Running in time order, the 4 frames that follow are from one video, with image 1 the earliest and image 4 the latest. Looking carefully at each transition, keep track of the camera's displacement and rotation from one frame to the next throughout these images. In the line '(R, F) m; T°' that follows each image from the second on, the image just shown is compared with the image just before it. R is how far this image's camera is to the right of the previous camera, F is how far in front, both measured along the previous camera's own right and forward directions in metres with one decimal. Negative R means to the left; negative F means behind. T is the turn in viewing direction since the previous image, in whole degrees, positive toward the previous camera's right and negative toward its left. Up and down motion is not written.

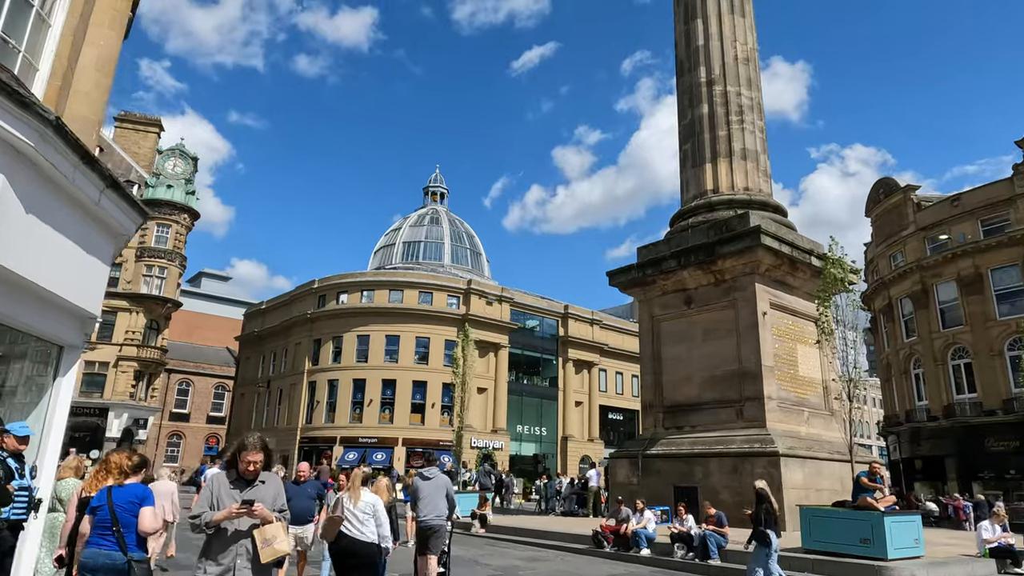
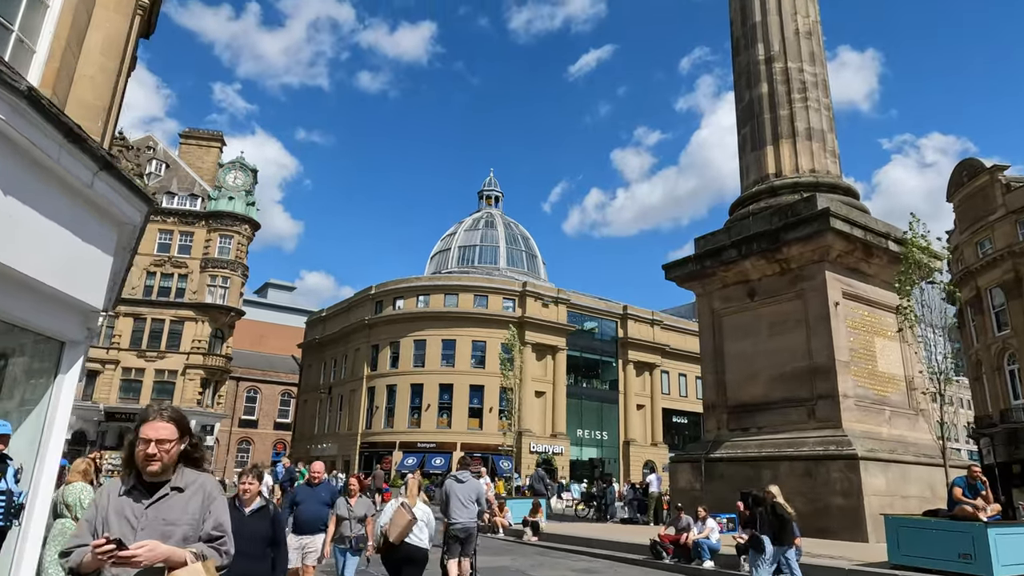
(+0.2, +0.6) m; -5°
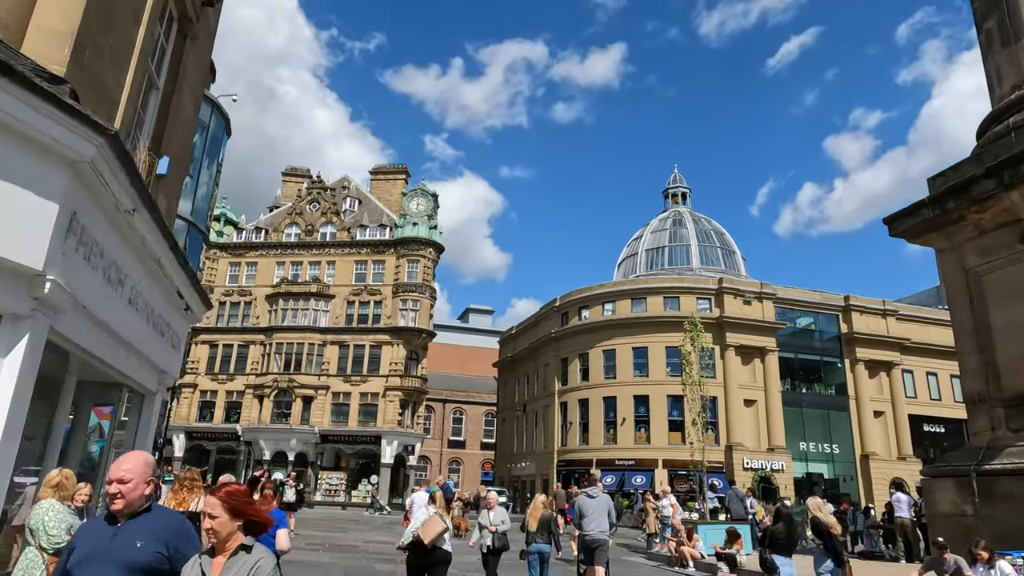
(+0.6, +2.3) m; -17°
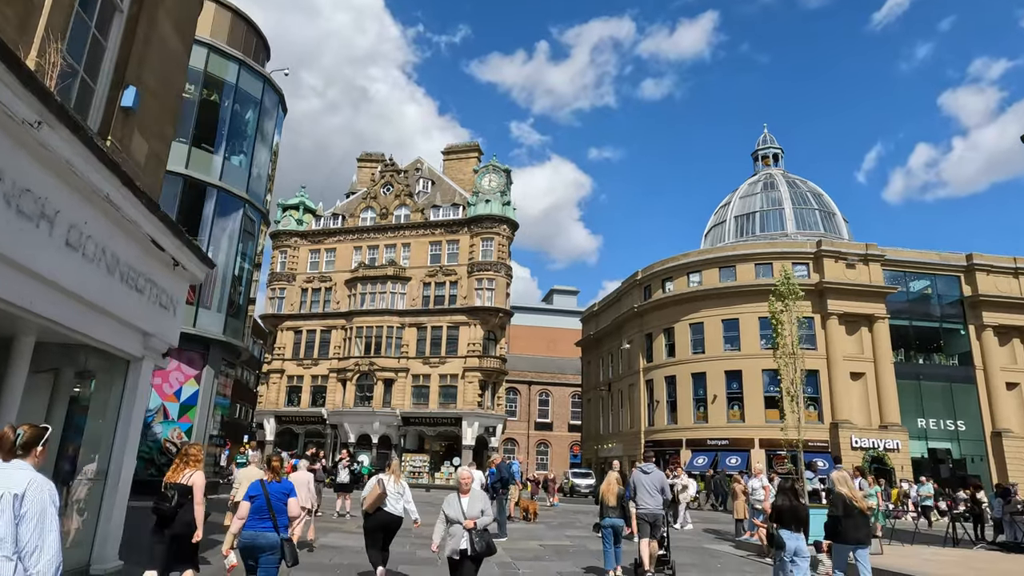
(+0.6, +1.3) m; -8°
